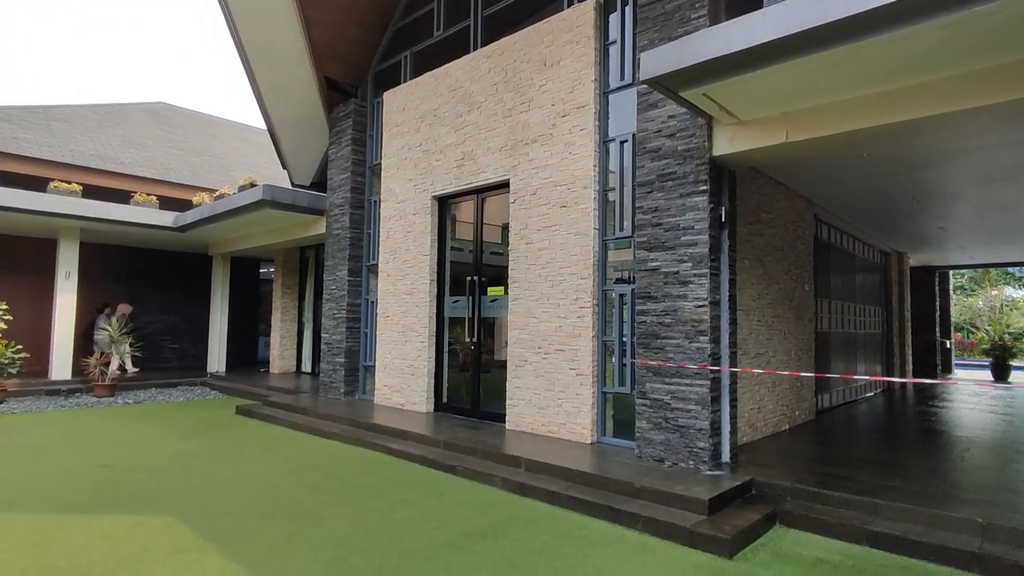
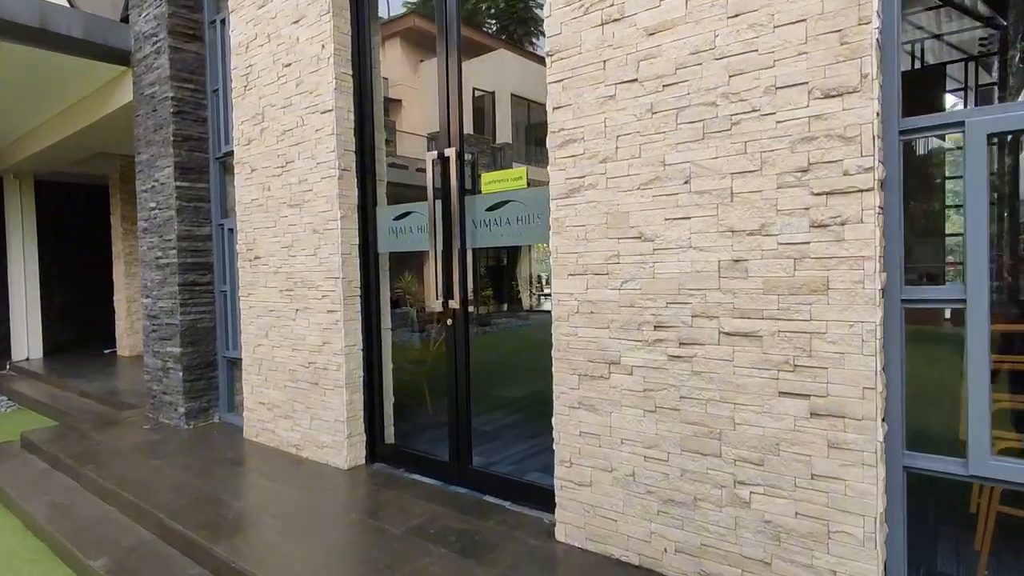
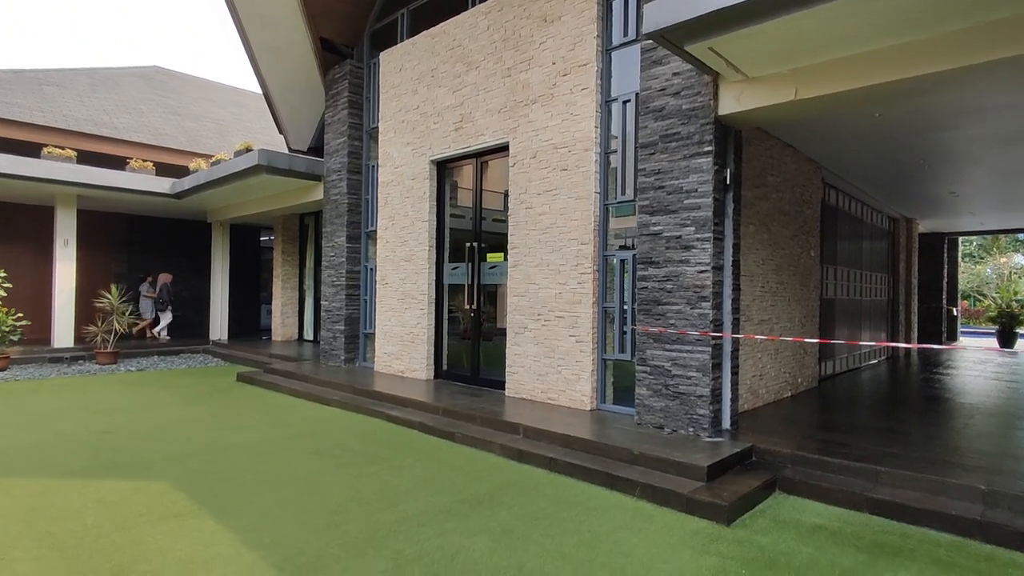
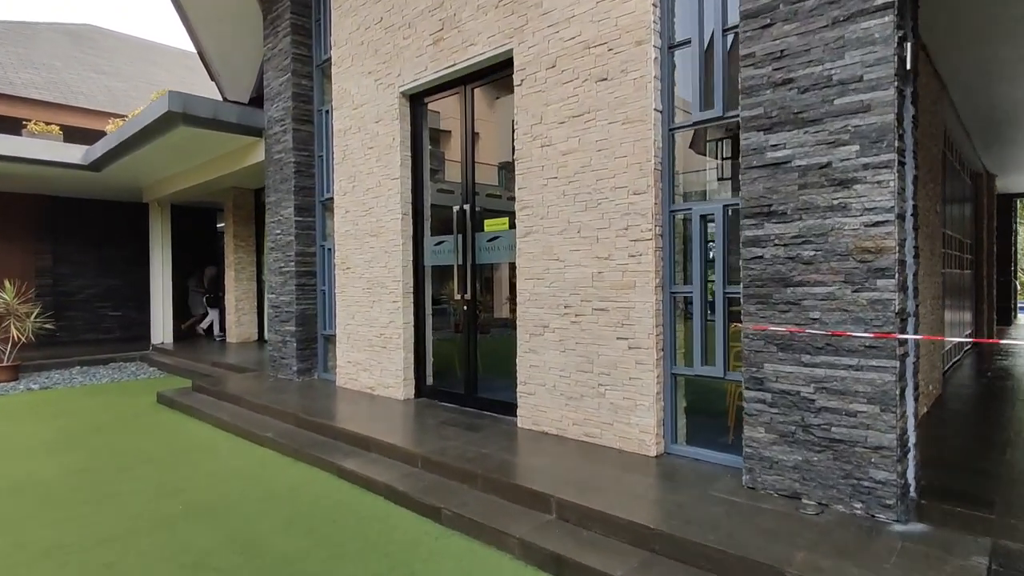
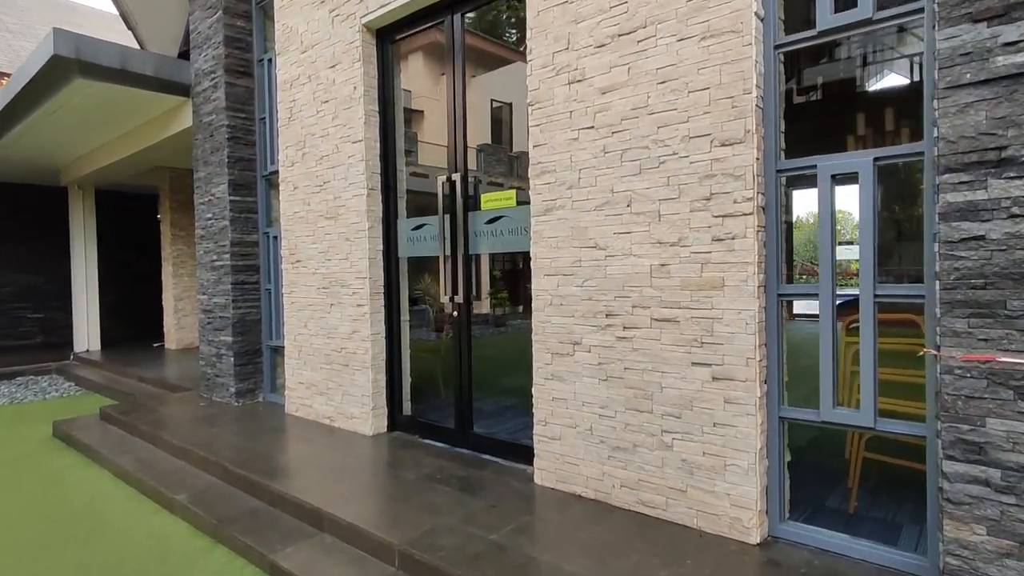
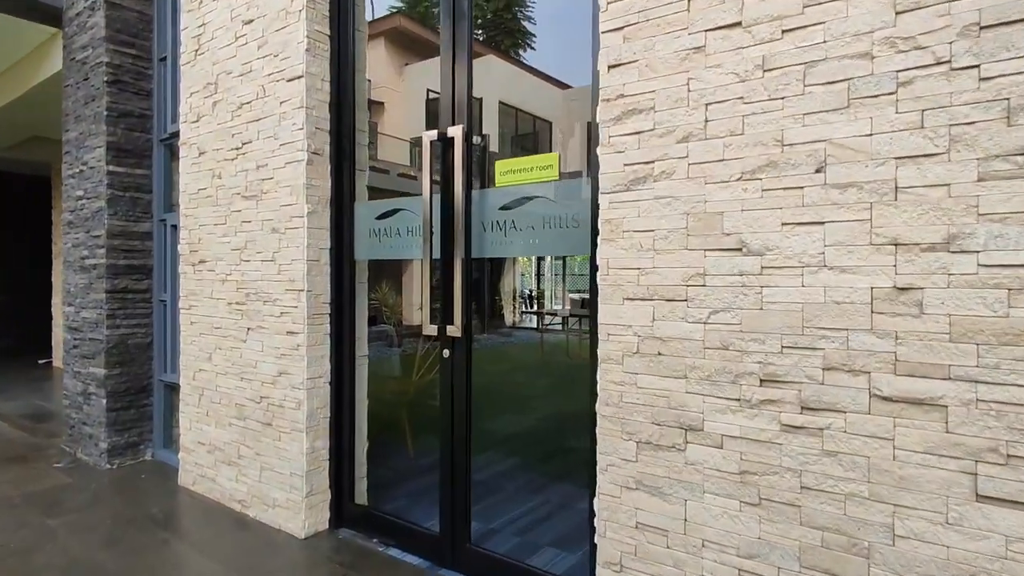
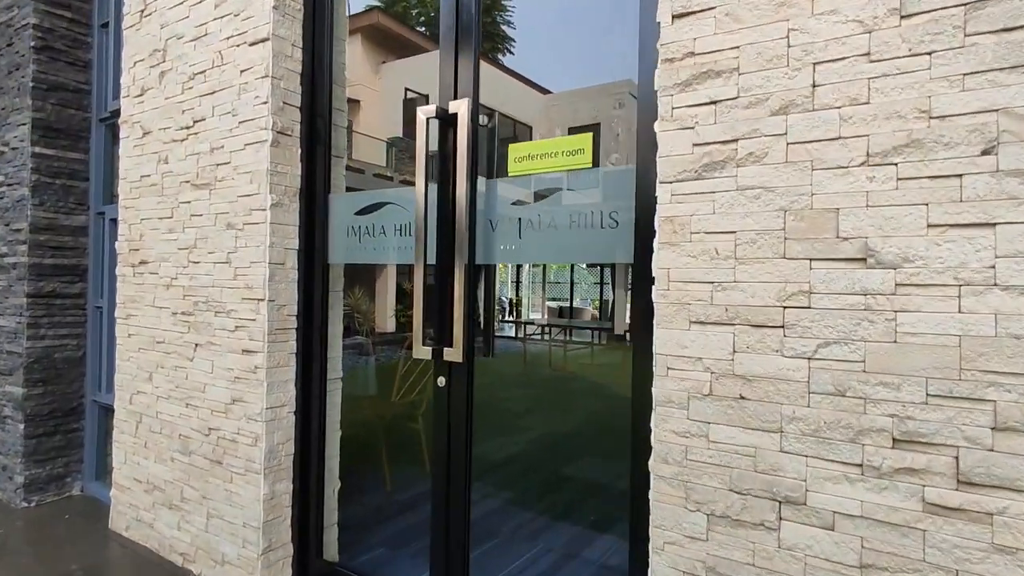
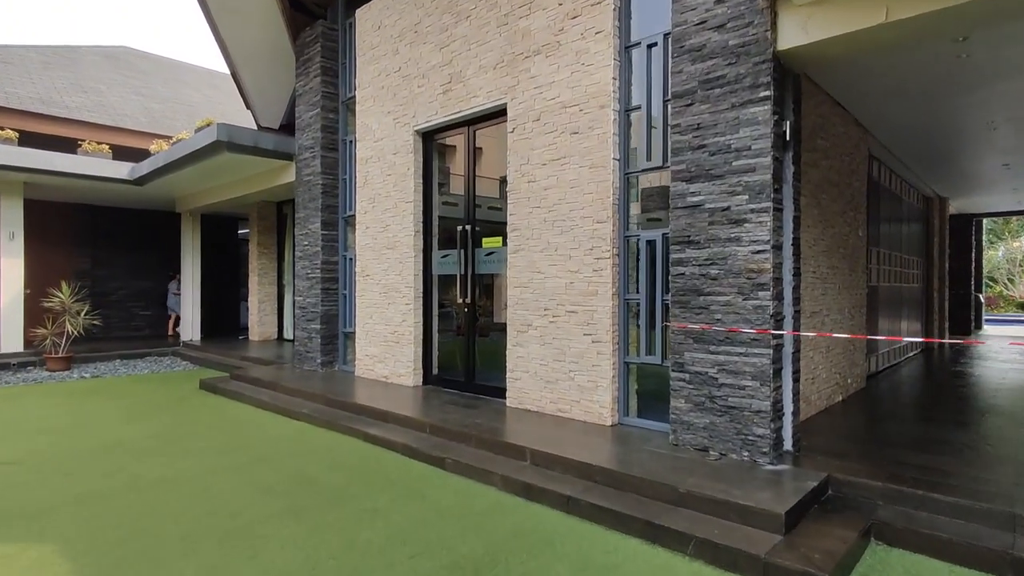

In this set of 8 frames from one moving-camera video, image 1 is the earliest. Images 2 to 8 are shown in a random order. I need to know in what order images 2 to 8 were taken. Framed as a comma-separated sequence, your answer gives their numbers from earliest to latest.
3, 8, 4, 5, 2, 6, 7
